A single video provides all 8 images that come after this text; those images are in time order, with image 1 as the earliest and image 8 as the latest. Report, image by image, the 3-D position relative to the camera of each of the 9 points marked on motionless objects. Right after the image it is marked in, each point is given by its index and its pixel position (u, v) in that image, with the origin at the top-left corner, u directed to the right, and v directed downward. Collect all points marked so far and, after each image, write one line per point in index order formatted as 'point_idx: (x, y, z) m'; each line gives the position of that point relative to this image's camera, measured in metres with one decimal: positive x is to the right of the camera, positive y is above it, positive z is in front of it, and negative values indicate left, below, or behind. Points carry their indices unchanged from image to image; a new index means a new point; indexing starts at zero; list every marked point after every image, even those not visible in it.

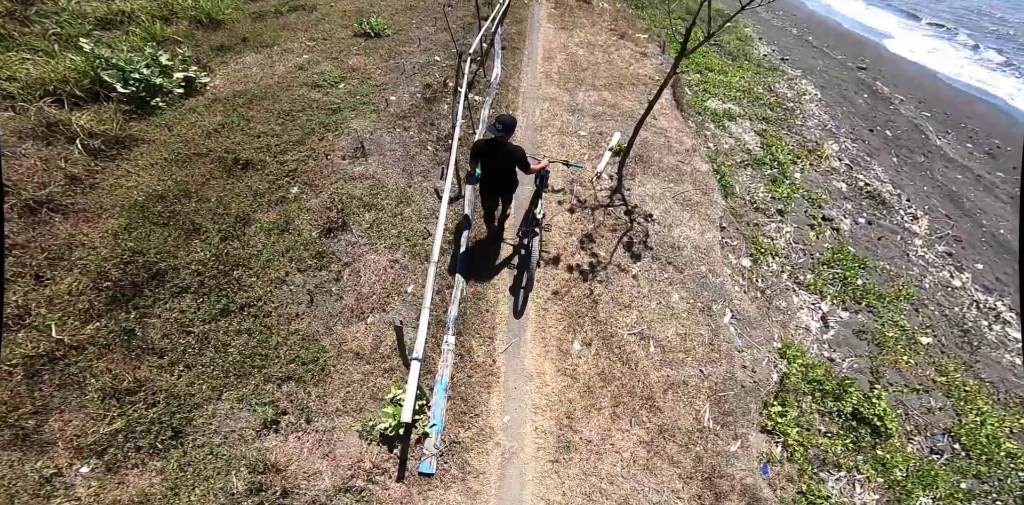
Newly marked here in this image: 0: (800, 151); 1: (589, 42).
0: (+8.2, +2.8, +12.1) m
1: (+2.1, +5.6, +11.4) m
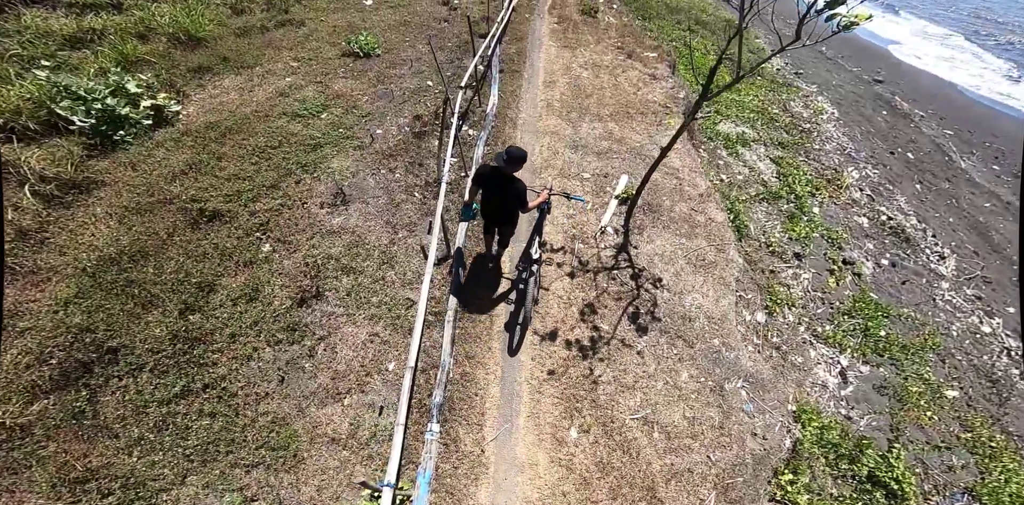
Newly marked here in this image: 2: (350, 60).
0: (+8.2, +1.9, +11.4) m
1: (+2.0, +4.7, +10.7) m
2: (-3.9, +4.5, +10.1) m
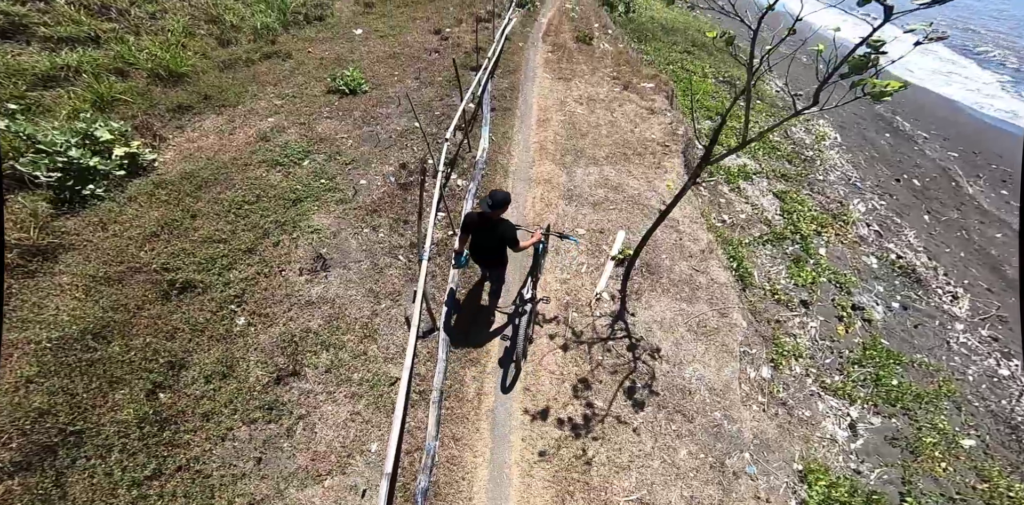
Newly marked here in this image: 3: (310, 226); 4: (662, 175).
0: (+8.0, +0.9, +11.0) m
1: (+1.9, +3.8, +10.2) m
2: (-4.1, +3.5, +9.7) m
3: (-3.5, +0.5, +7.3) m
4: (+3.0, +1.5, +8.4) m
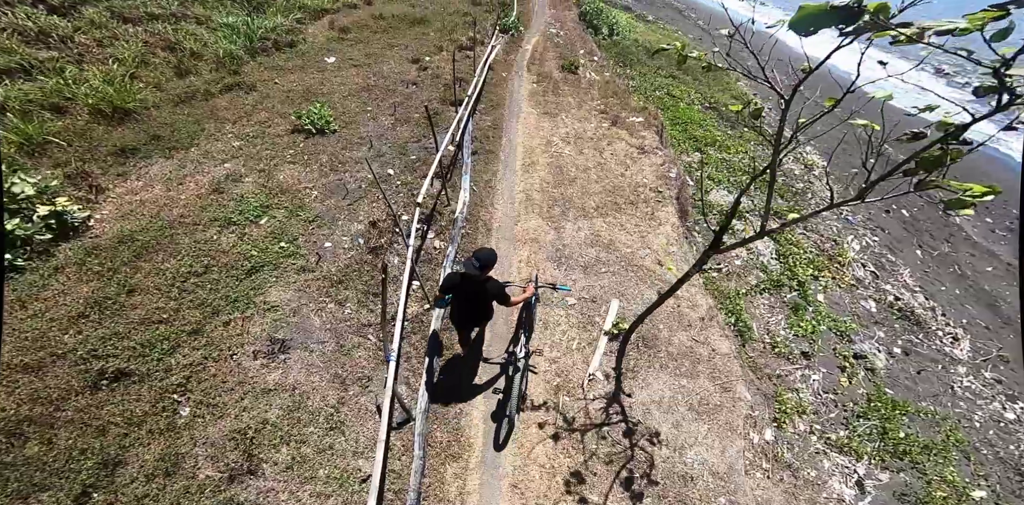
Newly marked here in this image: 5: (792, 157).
0: (+7.6, -0.1, +10.6) m
1: (+1.5, +2.7, +9.6) m
2: (-4.5, +2.4, +8.8) m
3: (-3.7, -0.7, +6.5) m
4: (+2.7, +0.4, +7.8) m
5: (+9.1, +3.1, +13.5) m
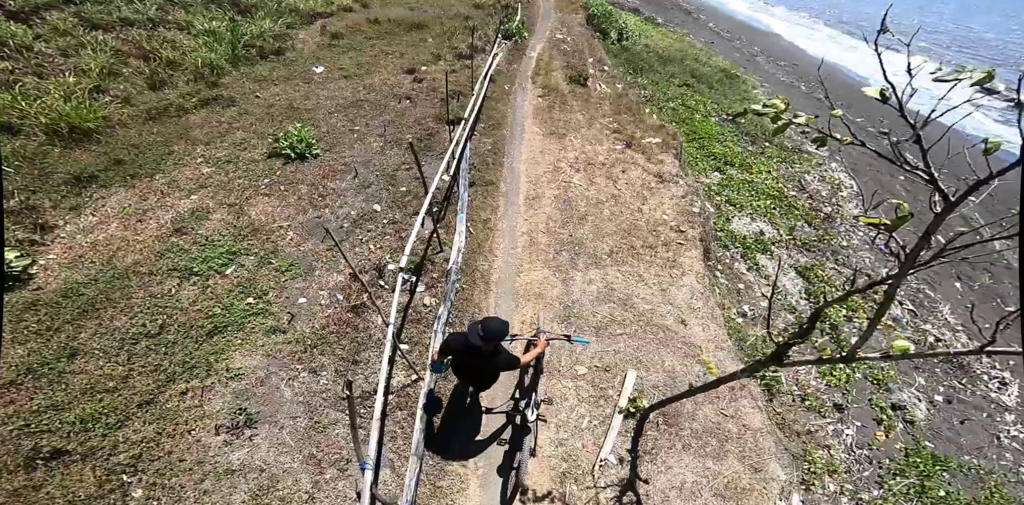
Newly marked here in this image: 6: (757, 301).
0: (+7.7, -0.9, +9.6) m
1: (+1.5, +1.9, +8.7) m
2: (-4.4, +1.6, +7.9) m
3: (-3.7, -1.5, +5.7) m
4: (+2.7, -0.4, +6.9) m
5: (+9.2, +2.3, +12.5) m
6: (+5.2, -0.9, +9.0) m
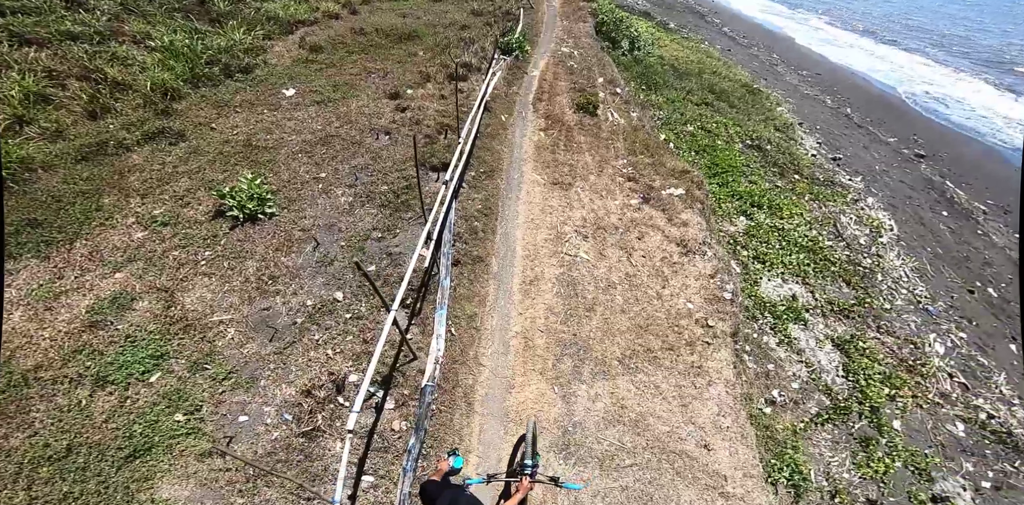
0: (+7.5, -2.3, +8.3) m
1: (+1.4, +0.5, +7.3) m
2: (-4.5, +0.4, +6.6) m
3: (-3.9, -2.8, +4.4) m
4: (+2.6, -1.8, +5.6) m
5: (+9.1, +0.9, +11.1) m
6: (+5.0, -2.3, +7.7) m
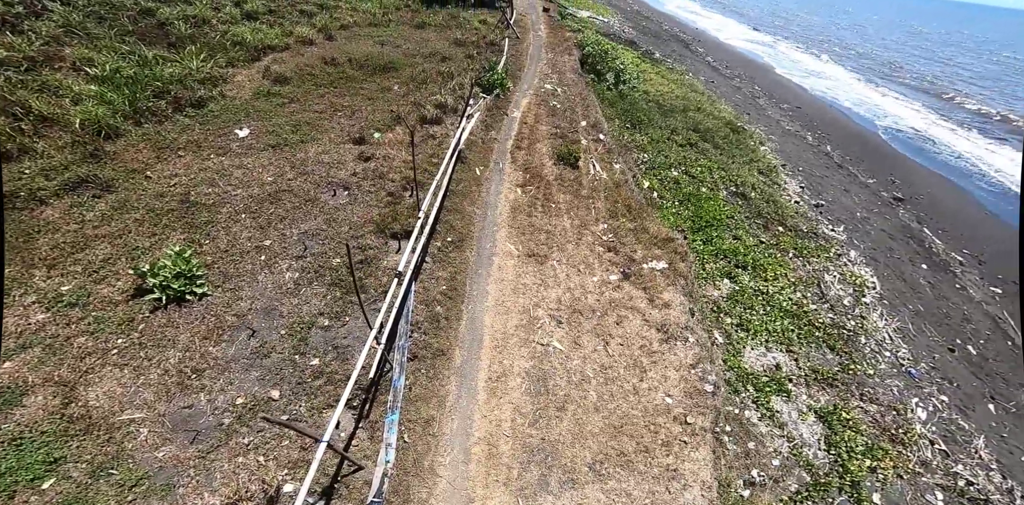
0: (+6.9, -3.8, +7.9) m
1: (+0.9, -0.8, +6.7) m
2: (-5.0, -0.8, +5.7) m
3: (-4.3, -4.0, +3.5) m
4: (+2.1, -3.2, +4.9) m
5: (+8.4, -0.6, +10.8) m
6: (+4.4, -3.7, +7.1) m
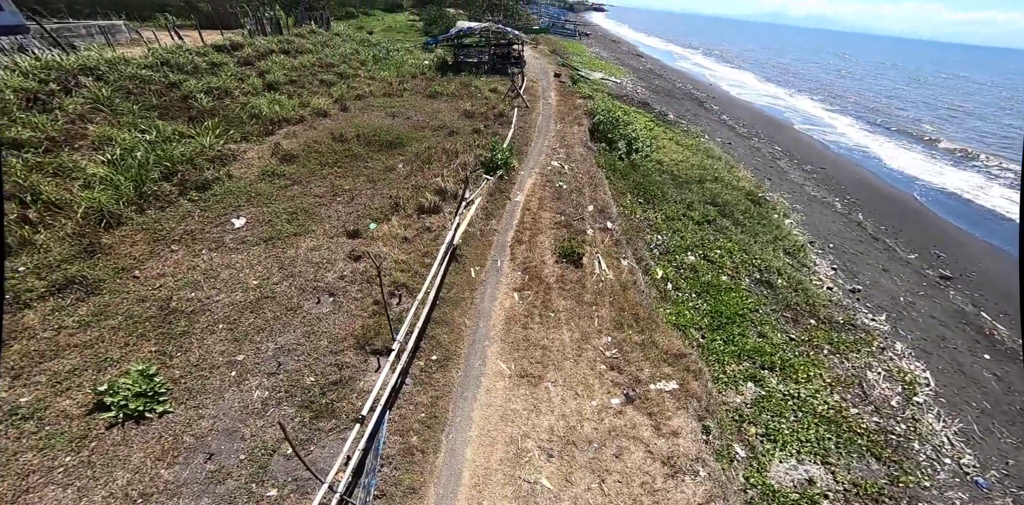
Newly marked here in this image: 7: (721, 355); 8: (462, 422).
0: (+6.6, -6.0, +6.6) m
1: (+0.7, -2.7, +6.0) m
2: (-5.3, -2.5, +5.3) m
3: (-4.9, -5.5, +2.9) m
4: (+1.6, -4.9, +4.0) m
5: (+8.4, -3.0, +9.7) m
6: (+4.1, -5.8, +6.0) m
7: (+4.7, -2.4, +9.5) m
8: (-0.8, -2.5, +5.9) m
